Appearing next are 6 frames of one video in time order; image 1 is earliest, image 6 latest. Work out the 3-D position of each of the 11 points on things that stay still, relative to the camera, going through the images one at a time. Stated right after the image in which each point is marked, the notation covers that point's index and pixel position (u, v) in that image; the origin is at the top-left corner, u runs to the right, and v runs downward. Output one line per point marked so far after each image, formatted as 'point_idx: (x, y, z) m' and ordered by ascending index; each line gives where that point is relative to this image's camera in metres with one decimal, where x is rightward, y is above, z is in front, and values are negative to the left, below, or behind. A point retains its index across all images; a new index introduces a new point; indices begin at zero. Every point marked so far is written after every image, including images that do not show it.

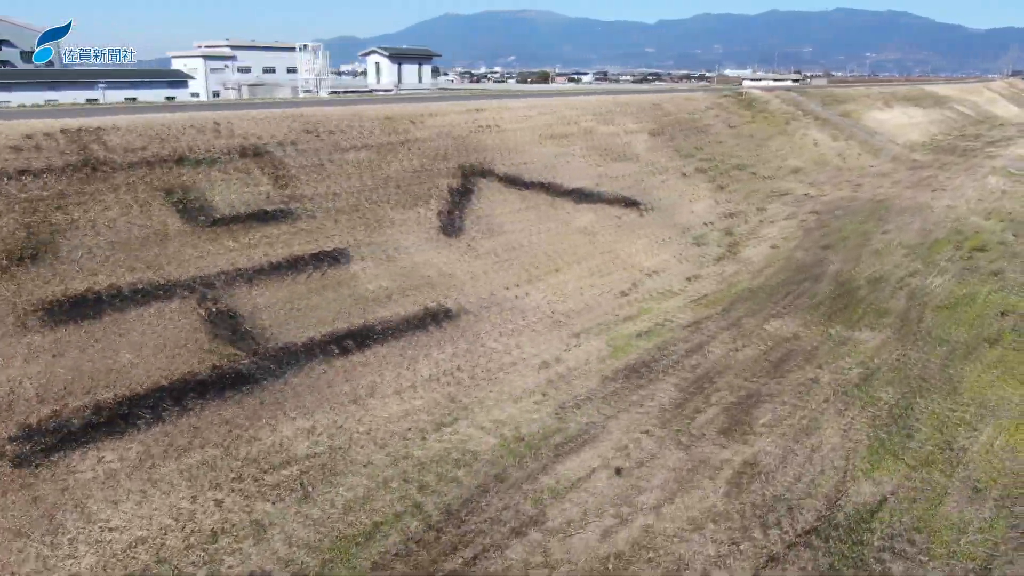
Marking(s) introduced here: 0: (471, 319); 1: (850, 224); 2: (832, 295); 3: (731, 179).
0: (-0.6, -0.4, +9.0) m
1: (+7.2, +1.4, +14.5) m
2: (+5.4, 0.0, +11.2) m
3: (+5.3, +2.7, +16.4) m
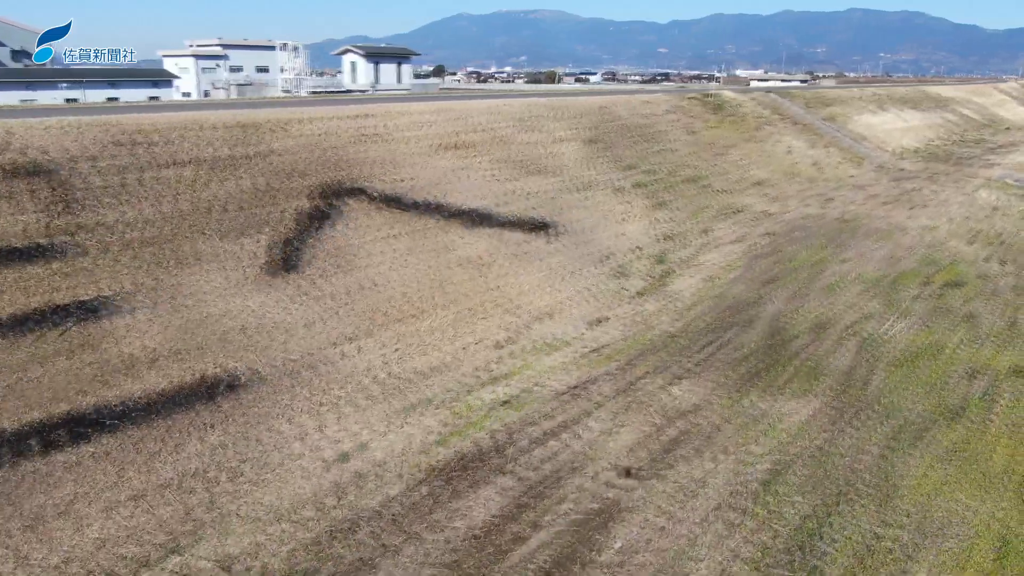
0: (-2.5, -1.0, +7.0) m
1: (+5.4, +0.7, +12.4) m
2: (+3.4, -0.7, +9.1) m
3: (+3.5, +2.0, +14.3) m
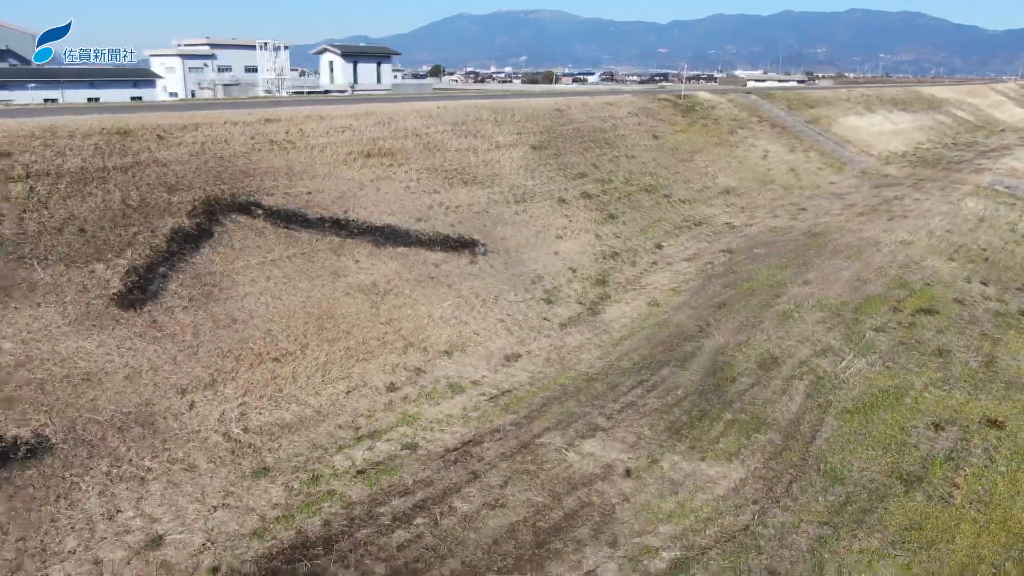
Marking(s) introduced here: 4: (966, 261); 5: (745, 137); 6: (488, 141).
0: (-3.8, -1.4, +5.7) m
1: (+4.1, +0.3, +11.0) m
2: (+2.2, -1.1, +7.8) m
3: (+2.2, +1.6, +13.0) m
4: (+8.1, +0.5, +12.1) m
5: (+6.7, +4.4, +19.4) m
6: (-0.5, +2.8, +13.1) m
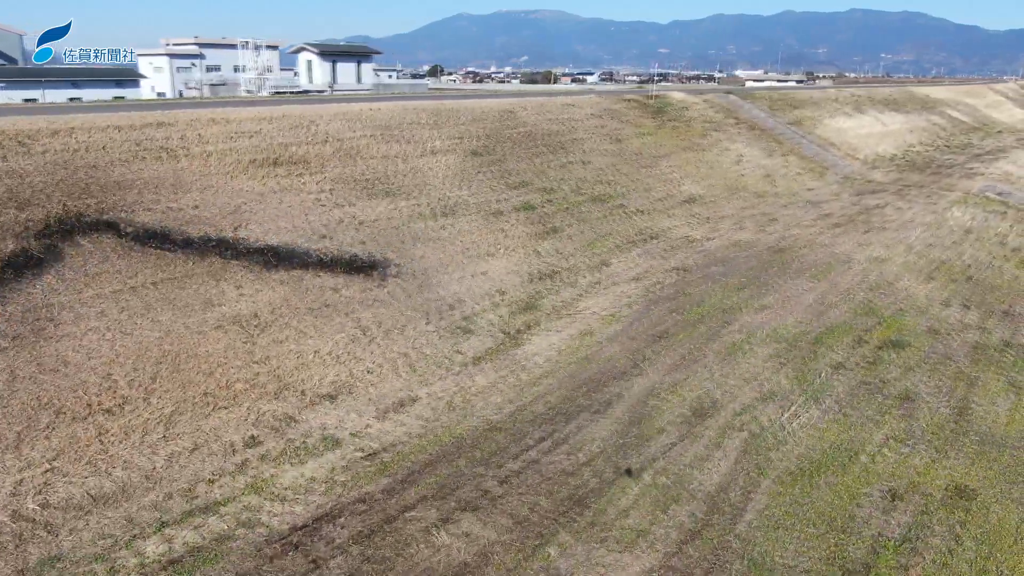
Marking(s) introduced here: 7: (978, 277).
0: (-4.9, -1.8, +4.5) m
1: (+2.9, -0.1, +9.8) m
2: (+1.0, -1.5, +6.6) m
3: (+1.1, +1.2, +11.8) m
4: (+7.0, +0.1, +10.9) m
5: (+5.6, +4.0, +18.2) m
6: (-1.6, +2.5, +11.9) m
7: (+7.8, +0.2, +11.3) m
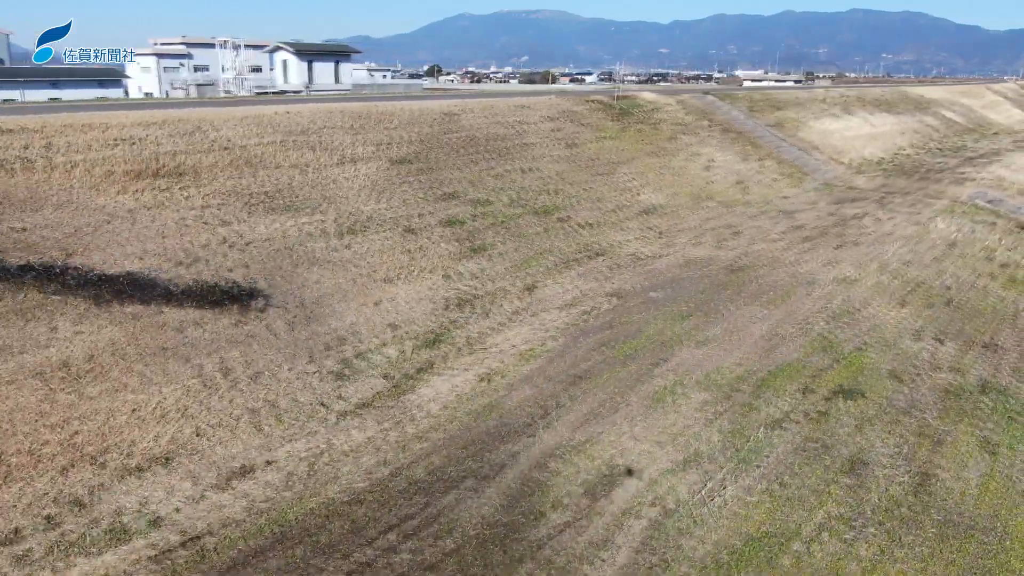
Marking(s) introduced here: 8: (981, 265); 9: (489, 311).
0: (-6.1, -2.2, +3.3) m
1: (+1.8, -0.4, +8.6) m
2: (-0.1, -1.8, +5.4) m
3: (-0.1, +0.9, +10.5) m
4: (+5.9, -0.3, +9.6) m
5: (+4.4, +3.6, +17.0) m
6: (-2.8, +2.1, +10.7) m
7: (+6.7, -0.2, +10.1) m
8: (+8.2, +0.4, +11.8) m
9: (-0.3, -0.3, +8.7) m
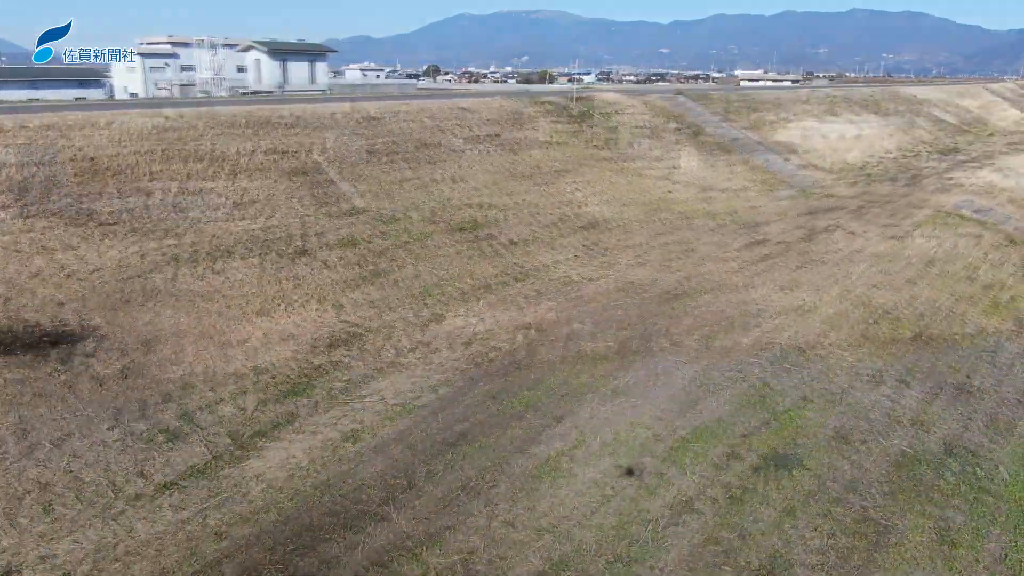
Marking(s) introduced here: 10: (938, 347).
0: (-7.3, -2.5, +2.0) m
1: (+0.6, -0.8, +7.3) m
2: (-1.4, -2.2, +4.1) m
3: (-1.3, +0.5, +9.3) m
4: (+4.6, -0.6, +8.4) m
5: (+3.2, +3.2, +15.7) m
6: (-4.0, +1.7, +9.4) m
7: (+5.4, -0.5, +8.8) m
8: (+7.0, 0.0, +10.5) m
9: (-1.6, -0.7, +7.4) m
10: (+5.3, -0.8, +8.3) m
